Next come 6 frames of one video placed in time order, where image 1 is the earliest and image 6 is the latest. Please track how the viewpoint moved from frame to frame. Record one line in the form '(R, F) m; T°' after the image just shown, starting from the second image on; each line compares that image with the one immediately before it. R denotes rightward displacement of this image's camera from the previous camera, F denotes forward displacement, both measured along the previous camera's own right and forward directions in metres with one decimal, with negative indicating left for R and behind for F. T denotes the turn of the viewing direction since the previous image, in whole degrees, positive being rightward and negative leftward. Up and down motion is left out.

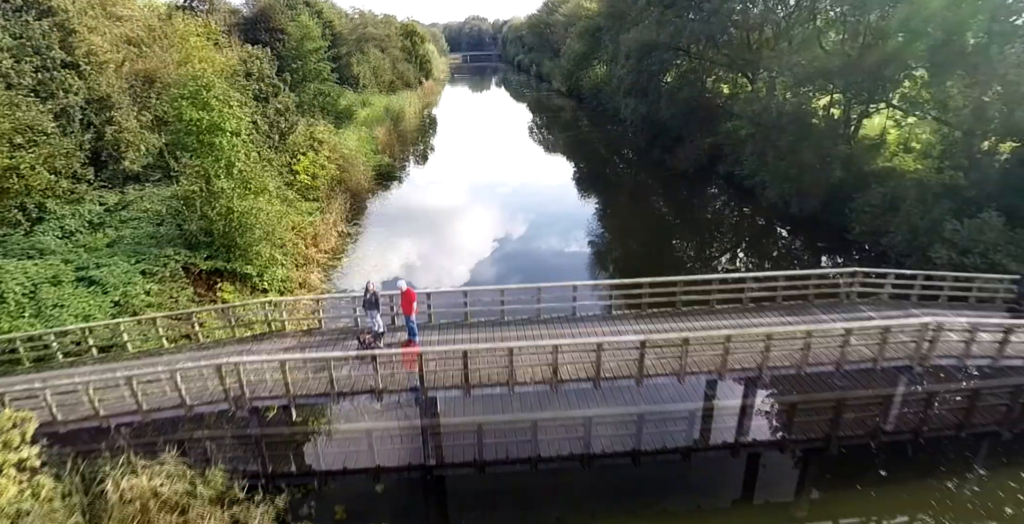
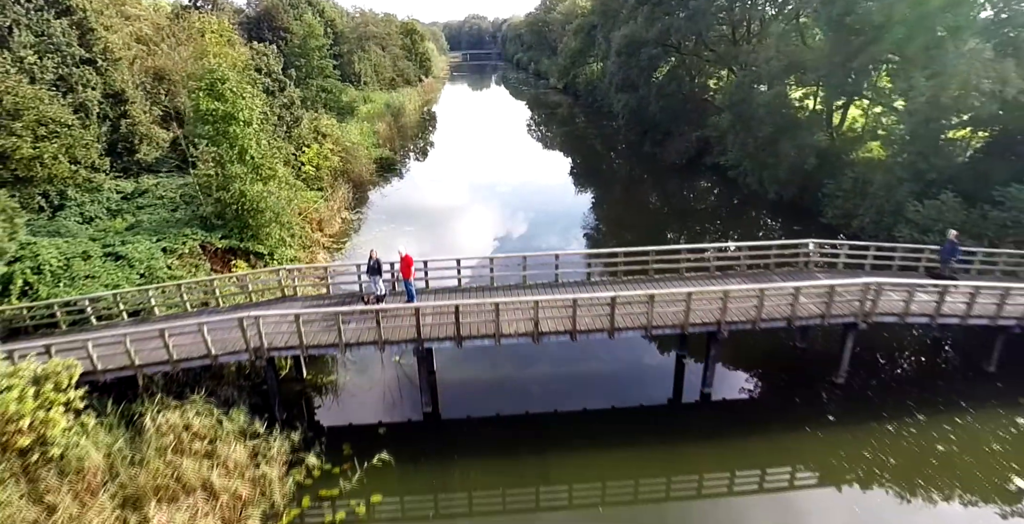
(+0.2, -1.0) m; 0°
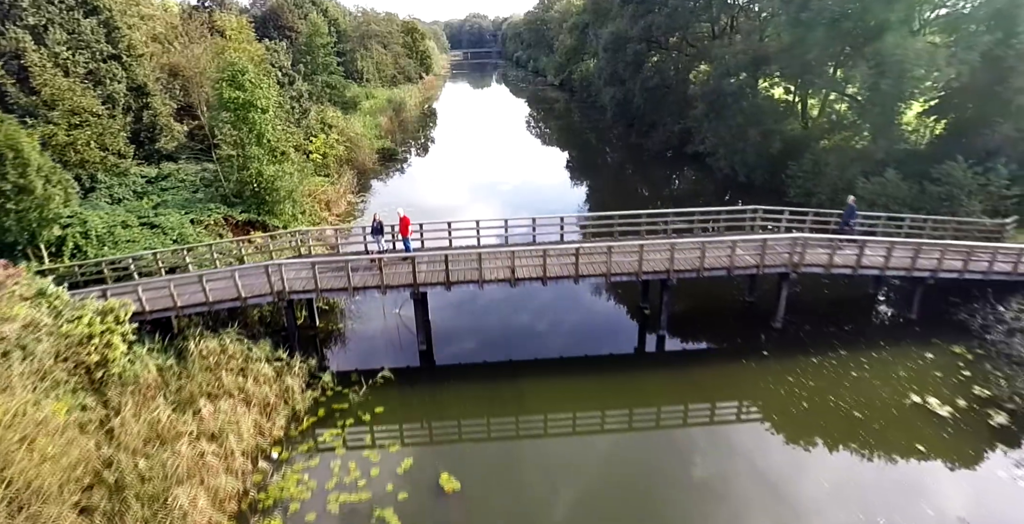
(+0.4, -1.6) m; 0°
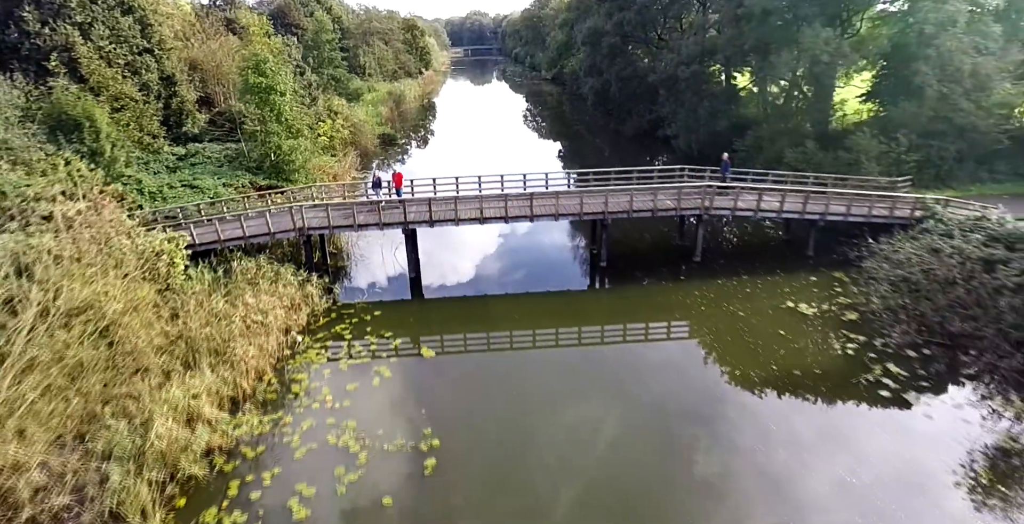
(+0.9, -2.9) m; 0°
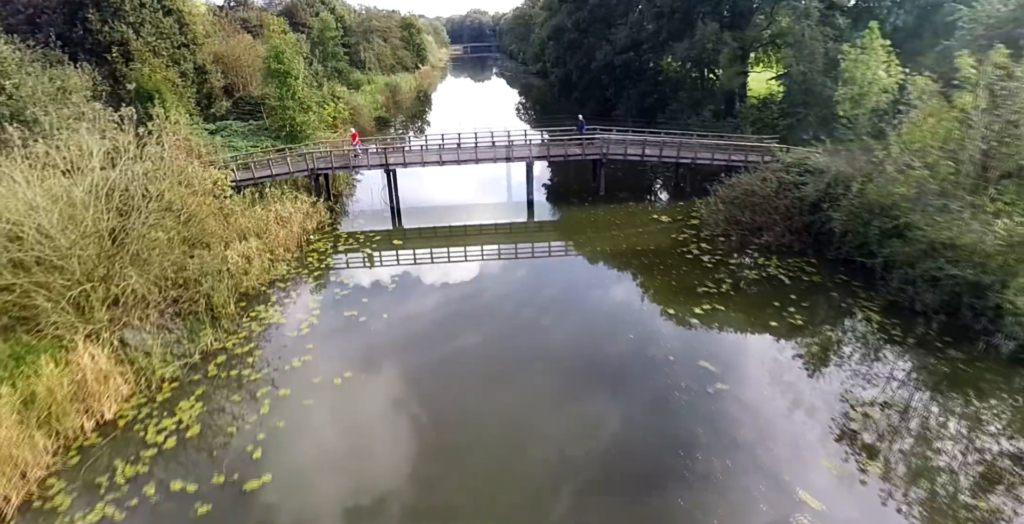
(+1.9, -5.2) m; -1°
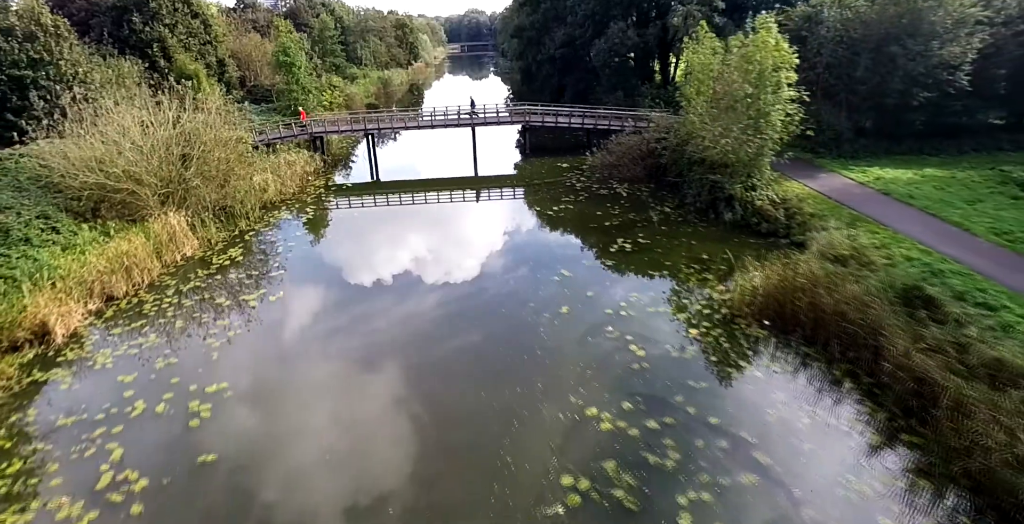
(+2.7, -6.4) m; 0°
